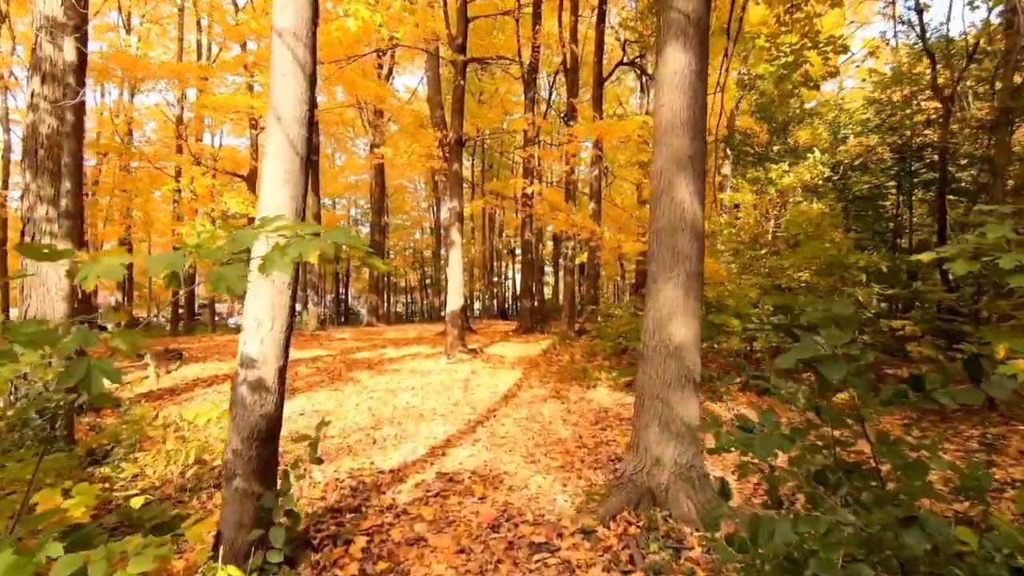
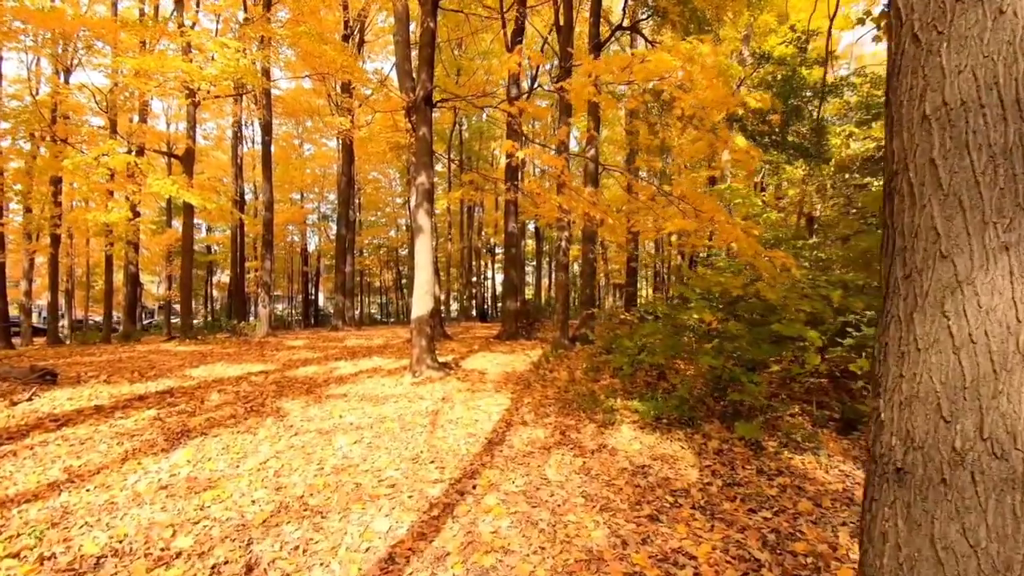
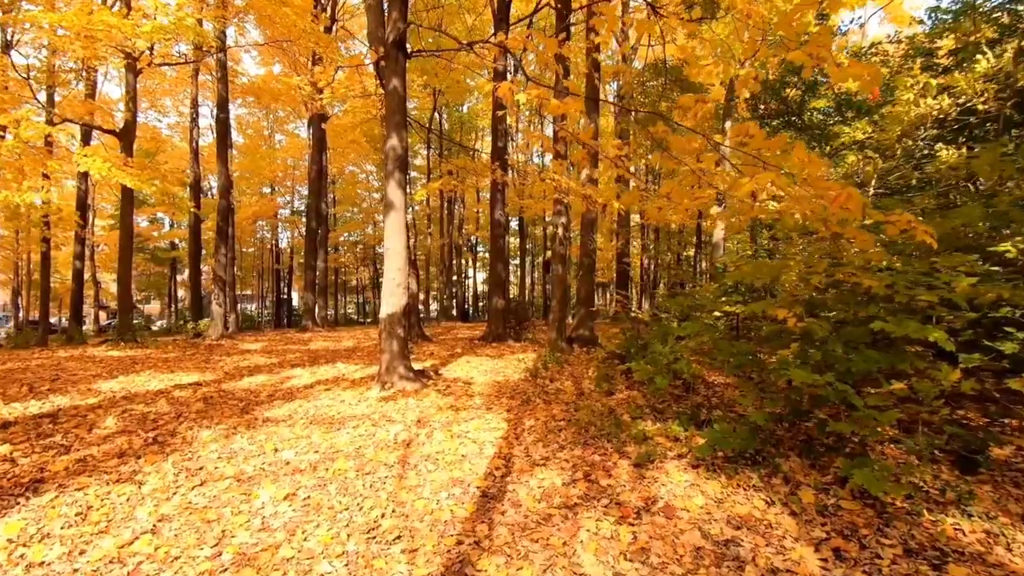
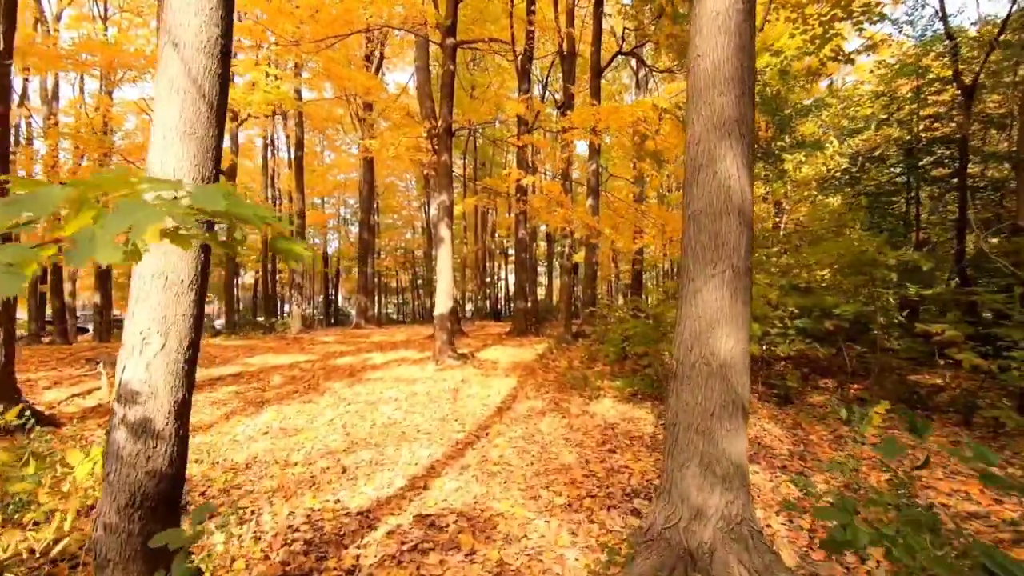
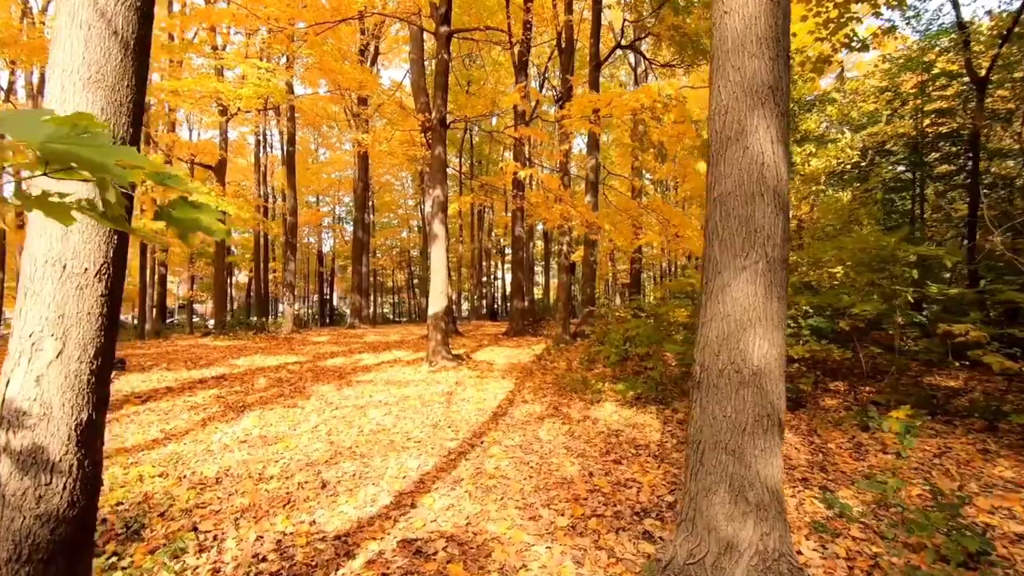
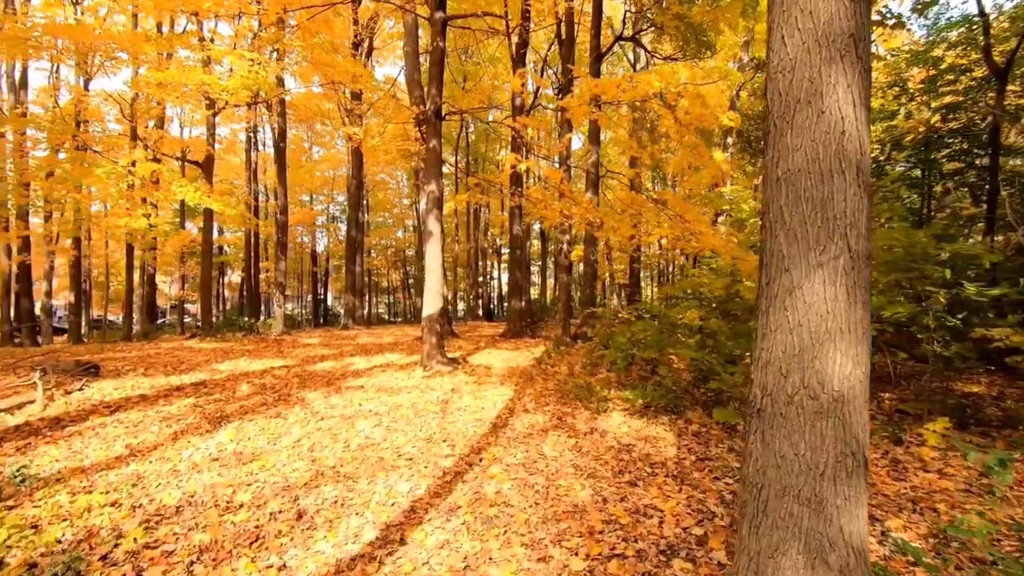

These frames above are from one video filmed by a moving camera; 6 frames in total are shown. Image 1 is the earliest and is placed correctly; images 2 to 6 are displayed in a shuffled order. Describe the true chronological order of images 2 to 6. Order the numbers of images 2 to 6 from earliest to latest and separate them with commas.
4, 5, 6, 2, 3
